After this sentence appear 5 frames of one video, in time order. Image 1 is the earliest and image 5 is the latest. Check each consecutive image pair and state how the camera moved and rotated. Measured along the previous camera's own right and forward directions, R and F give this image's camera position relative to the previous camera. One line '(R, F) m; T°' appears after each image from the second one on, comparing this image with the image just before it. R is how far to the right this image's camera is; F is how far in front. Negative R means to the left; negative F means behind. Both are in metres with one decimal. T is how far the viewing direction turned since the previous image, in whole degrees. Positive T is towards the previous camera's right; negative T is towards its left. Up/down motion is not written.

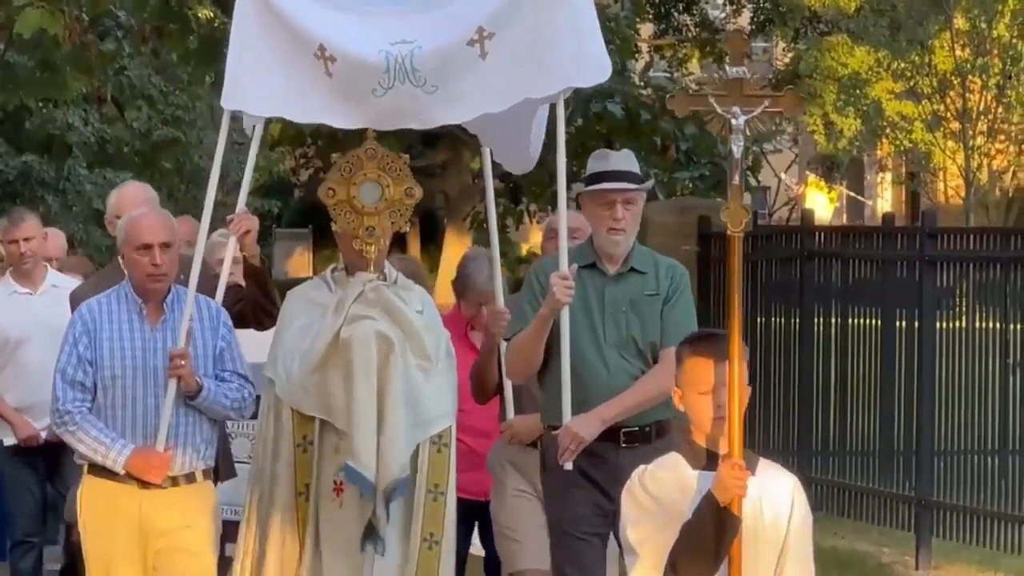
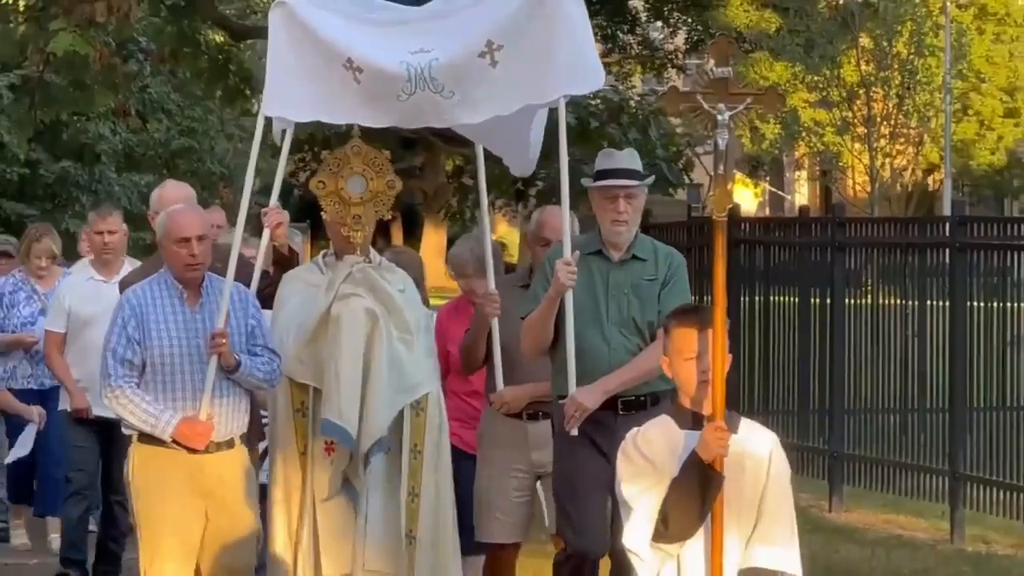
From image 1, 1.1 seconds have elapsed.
(+0.1, -1.2) m; +1°
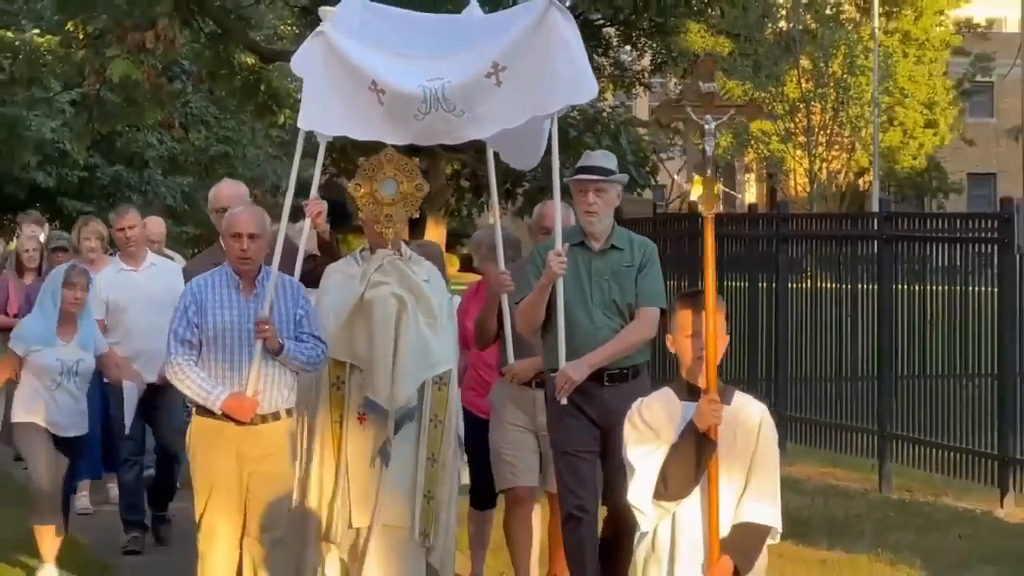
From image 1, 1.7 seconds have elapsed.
(-0.2, -1.4) m; +1°
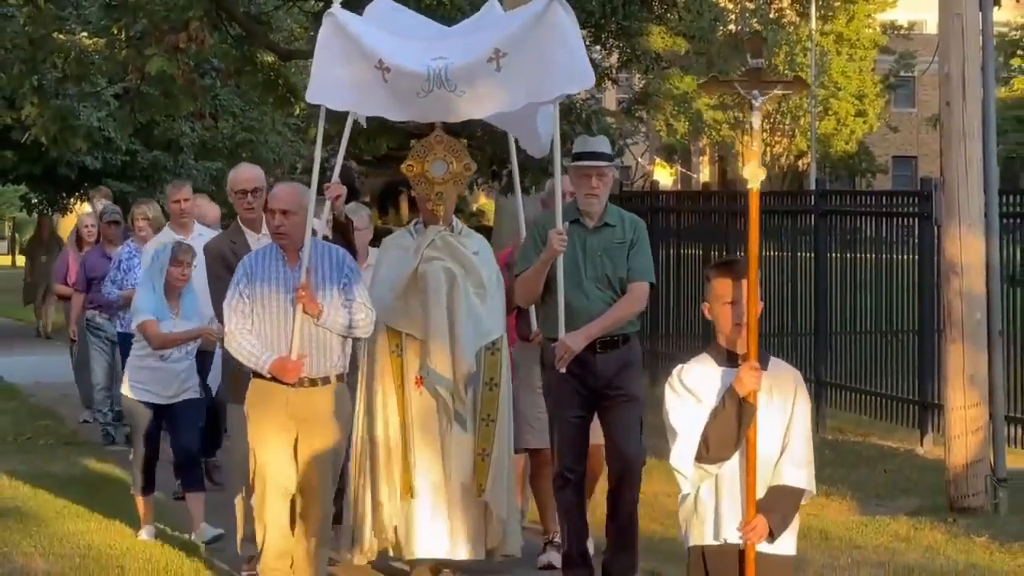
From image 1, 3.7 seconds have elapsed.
(-0.1, -1.6) m; +1°
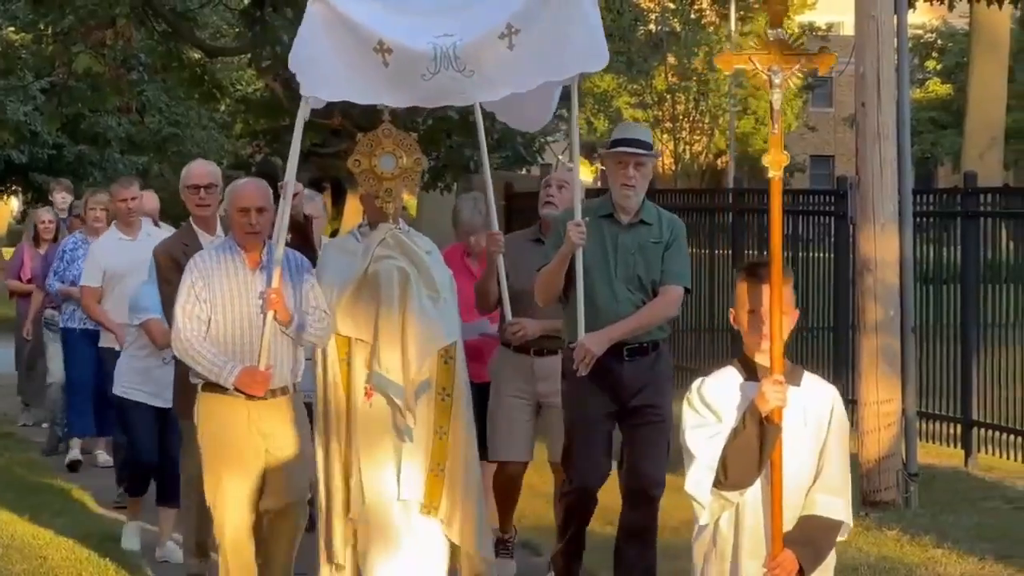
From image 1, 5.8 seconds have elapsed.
(+0.1, -0.2) m; +2°
